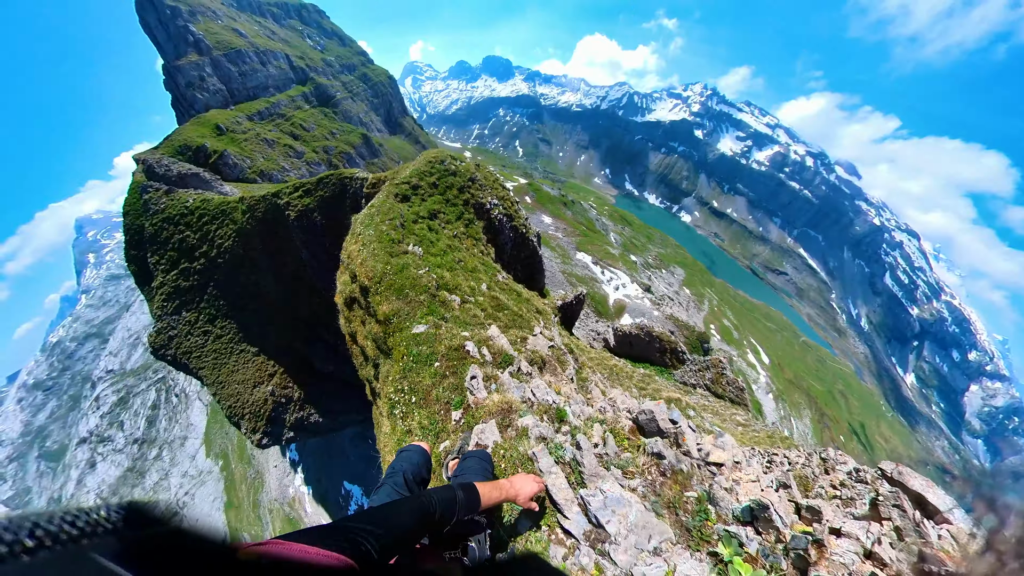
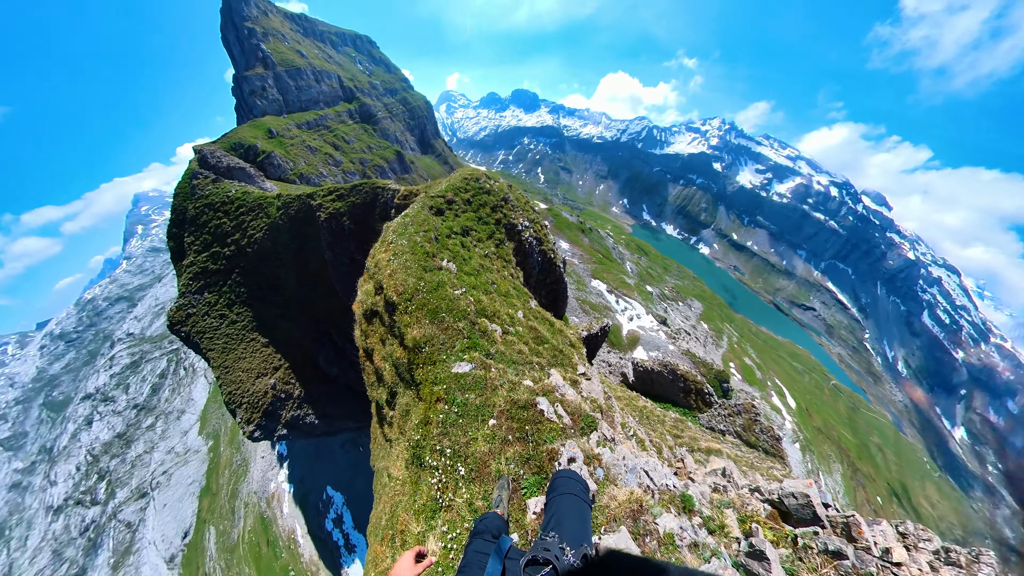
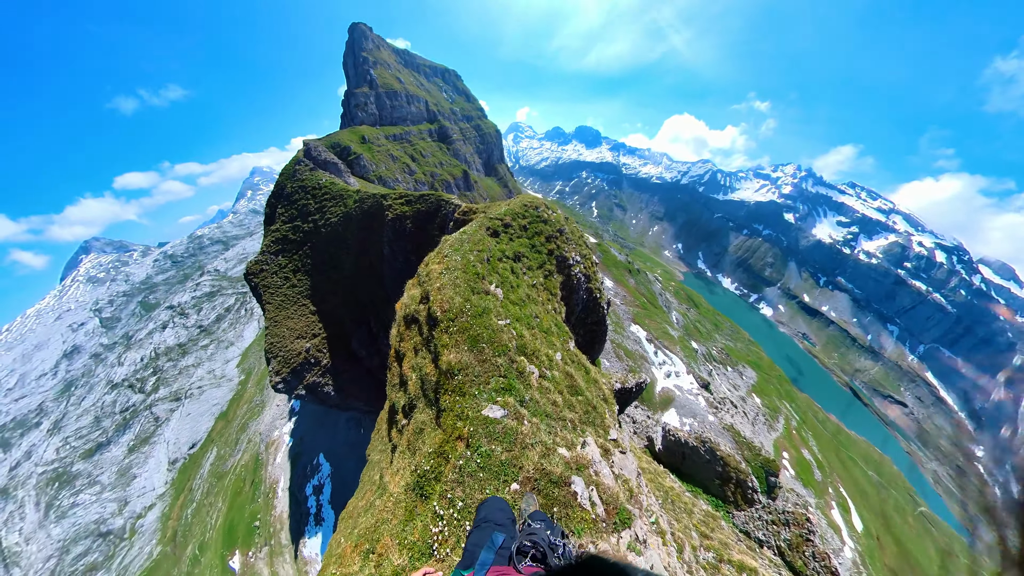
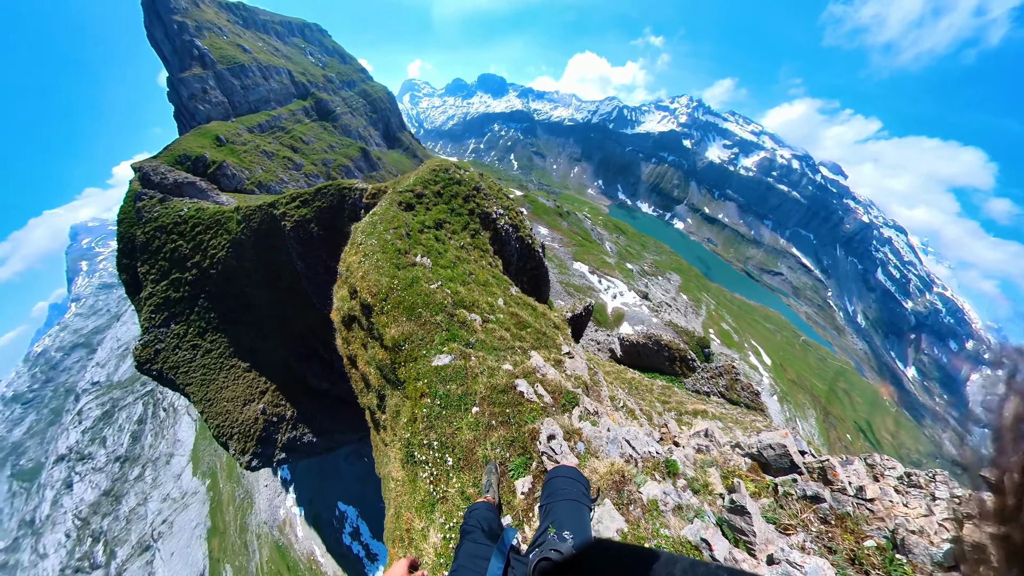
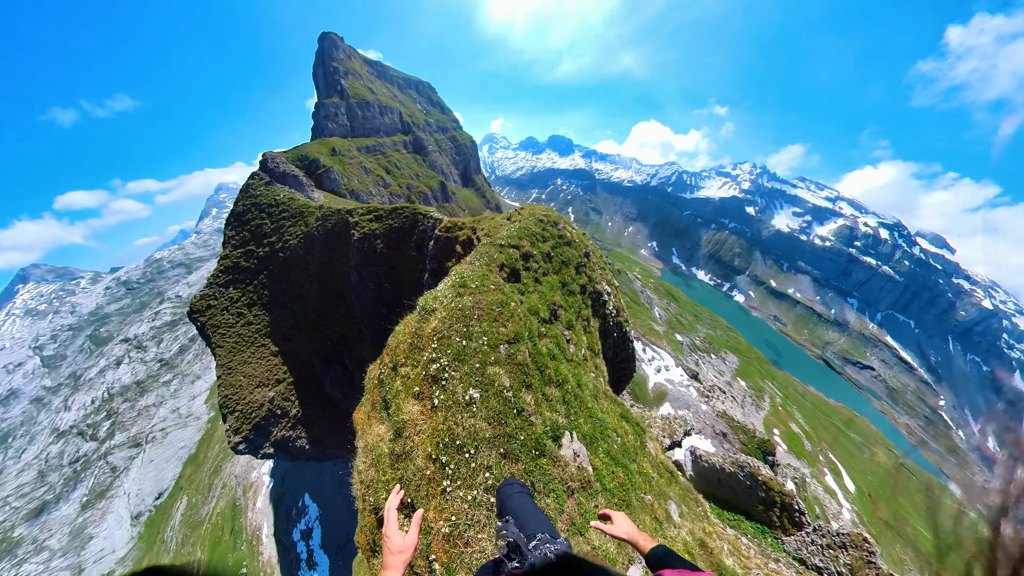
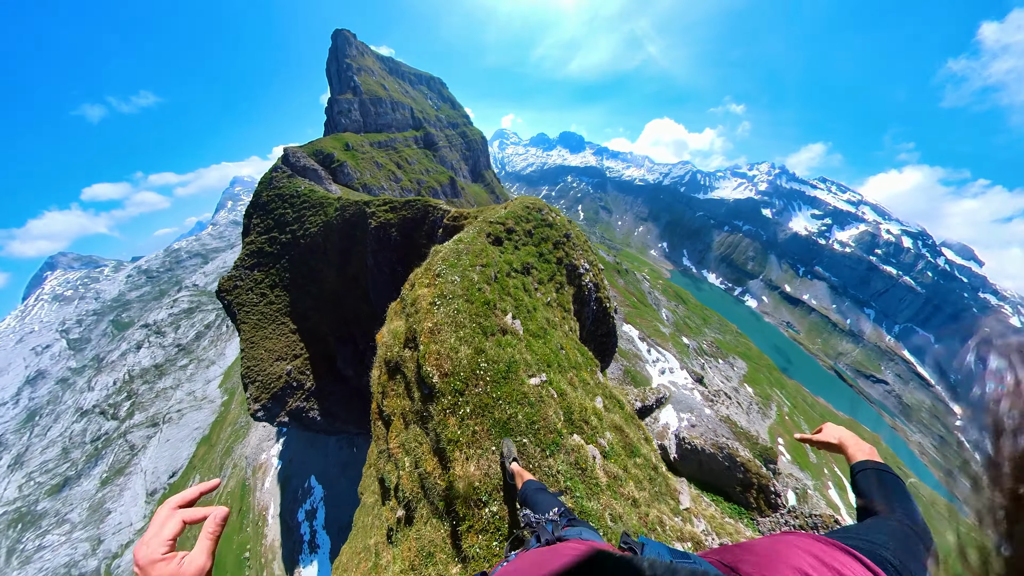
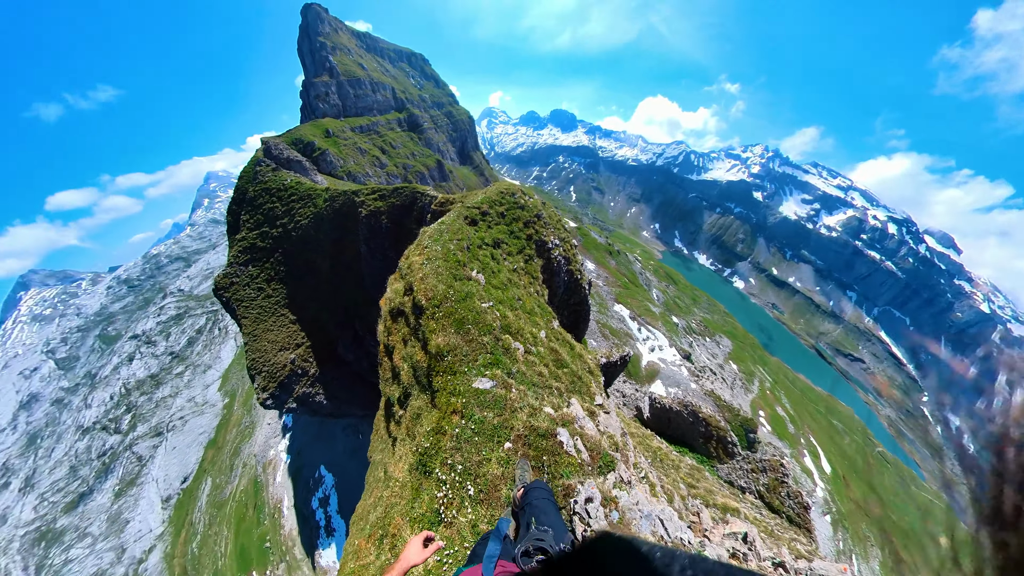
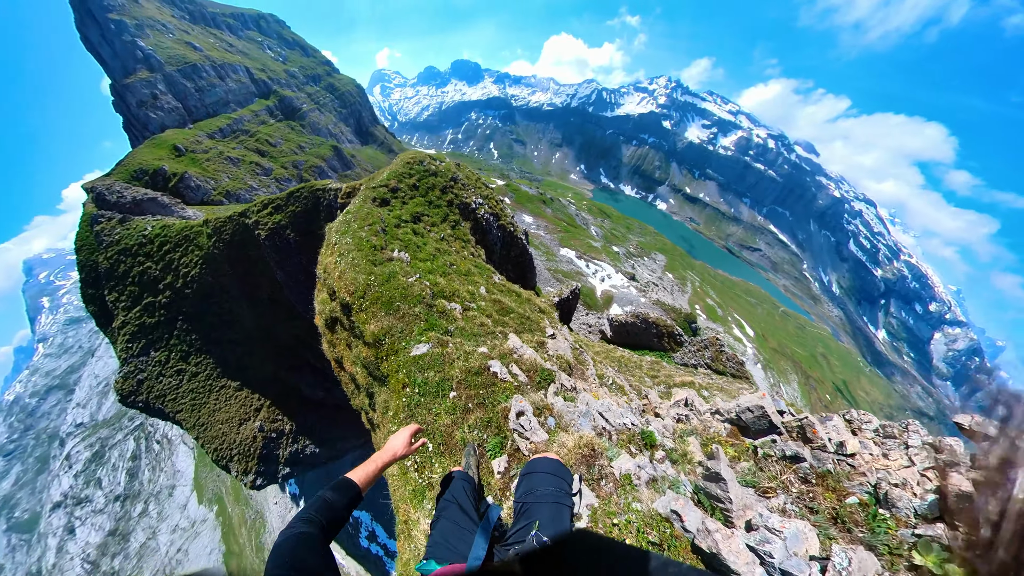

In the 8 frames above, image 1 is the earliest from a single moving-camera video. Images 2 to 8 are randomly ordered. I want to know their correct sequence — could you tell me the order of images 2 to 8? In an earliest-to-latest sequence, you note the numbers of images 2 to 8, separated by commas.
8, 4, 2, 7, 3, 6, 5
